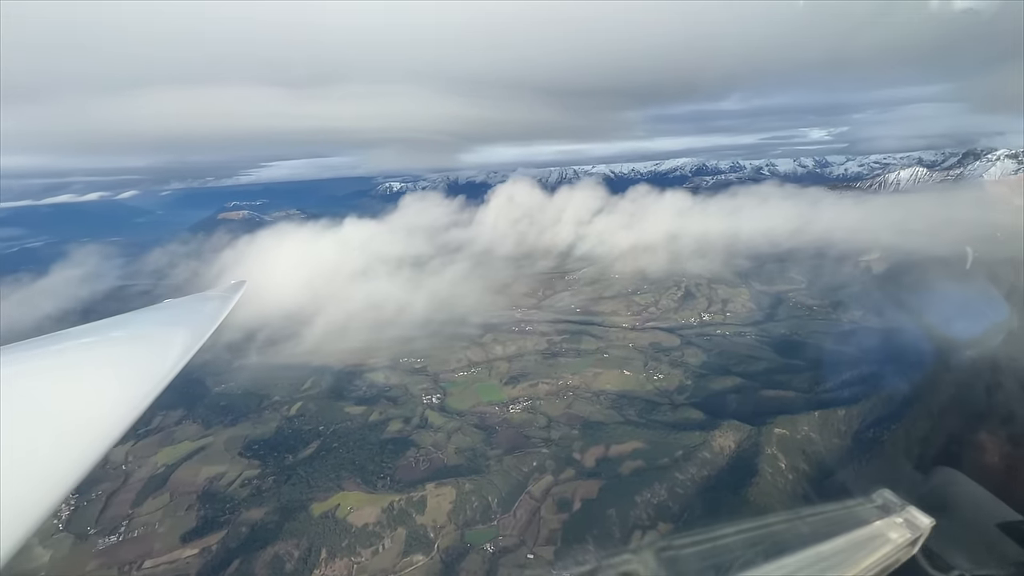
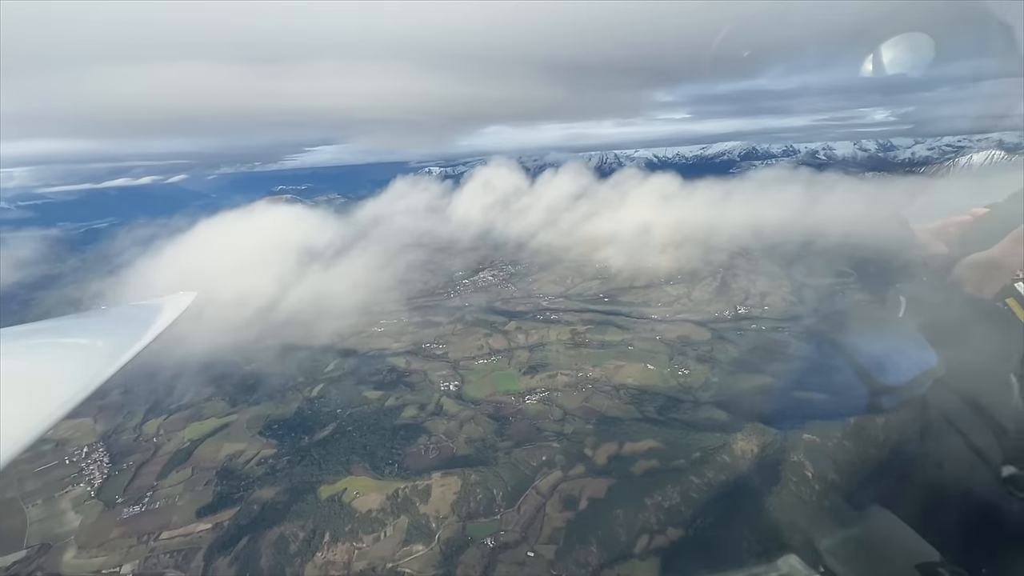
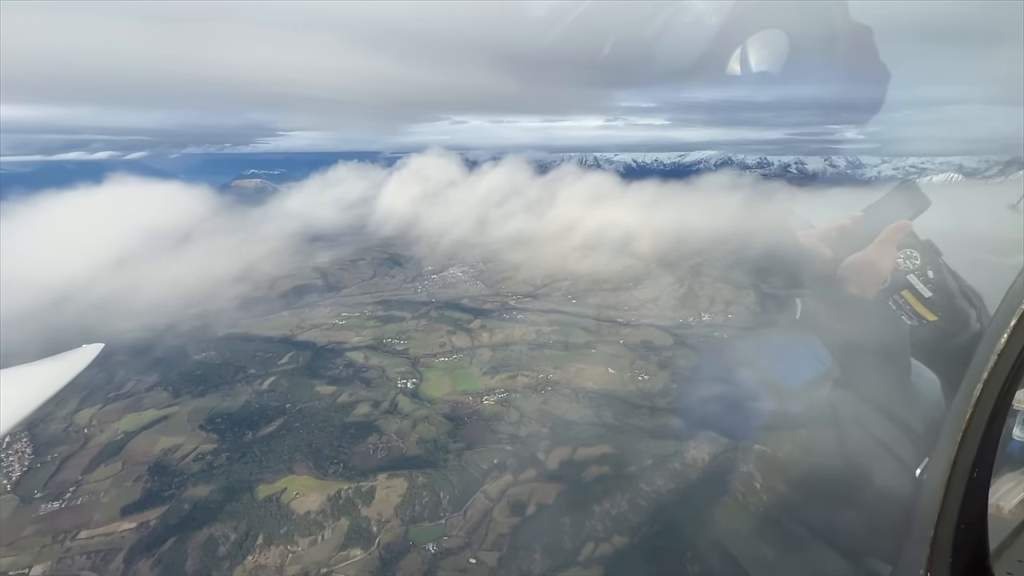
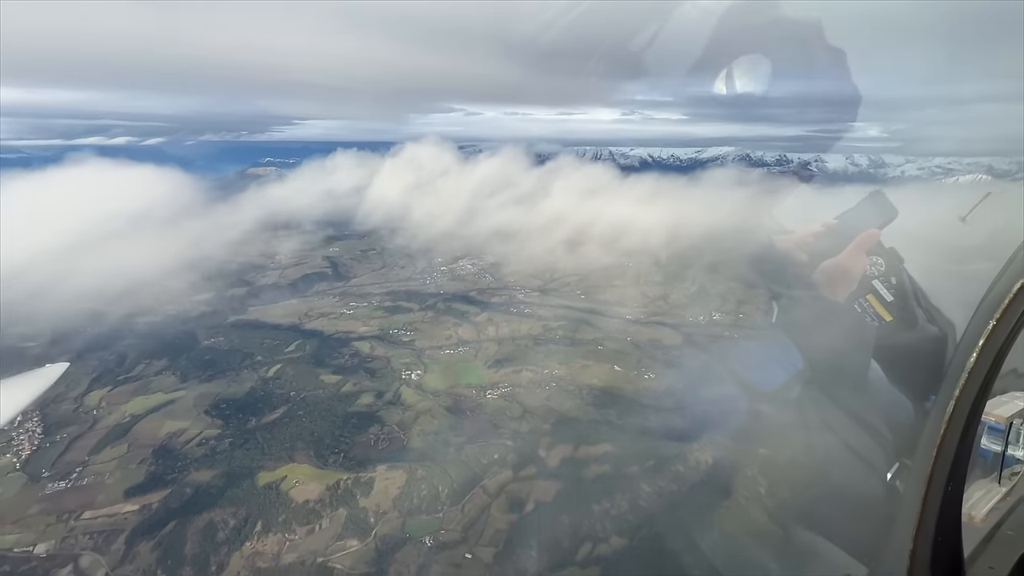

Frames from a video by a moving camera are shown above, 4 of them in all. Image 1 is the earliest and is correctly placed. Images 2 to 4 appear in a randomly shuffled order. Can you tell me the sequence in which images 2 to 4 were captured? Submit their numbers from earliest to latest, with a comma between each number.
2, 3, 4
